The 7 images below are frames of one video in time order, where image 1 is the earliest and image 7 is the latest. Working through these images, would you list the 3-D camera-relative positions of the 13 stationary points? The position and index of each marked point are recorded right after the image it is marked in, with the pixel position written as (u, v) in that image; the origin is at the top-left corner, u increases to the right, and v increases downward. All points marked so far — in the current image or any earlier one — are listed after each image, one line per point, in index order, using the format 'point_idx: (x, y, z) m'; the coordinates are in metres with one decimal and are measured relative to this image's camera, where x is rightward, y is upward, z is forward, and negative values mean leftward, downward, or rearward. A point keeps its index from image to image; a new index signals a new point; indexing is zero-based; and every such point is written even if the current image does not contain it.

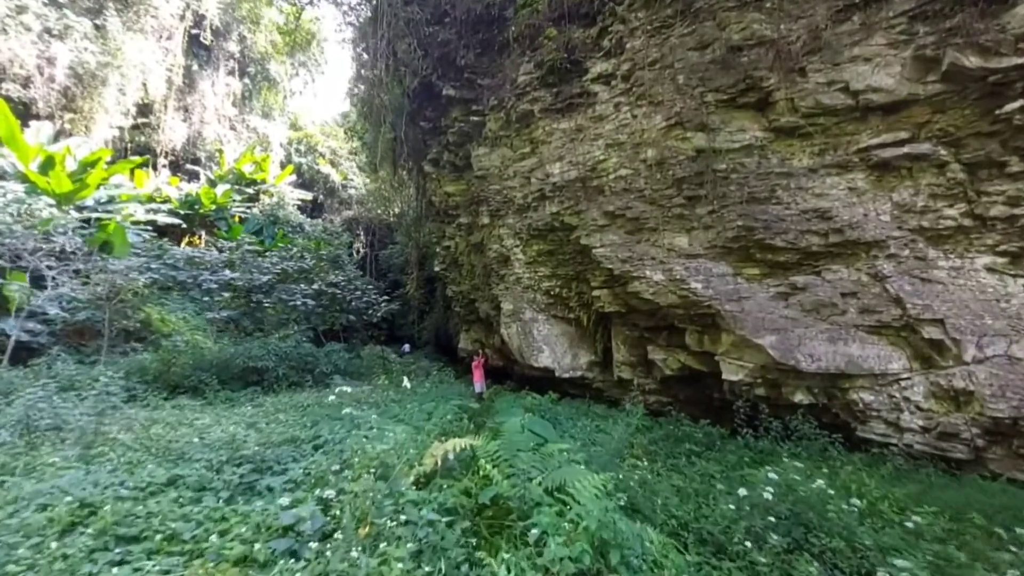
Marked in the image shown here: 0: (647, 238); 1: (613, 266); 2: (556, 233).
0: (+1.8, +0.7, +6.7) m
1: (+1.4, +0.3, +7.0) m
2: (+0.7, +0.9, +8.4) m
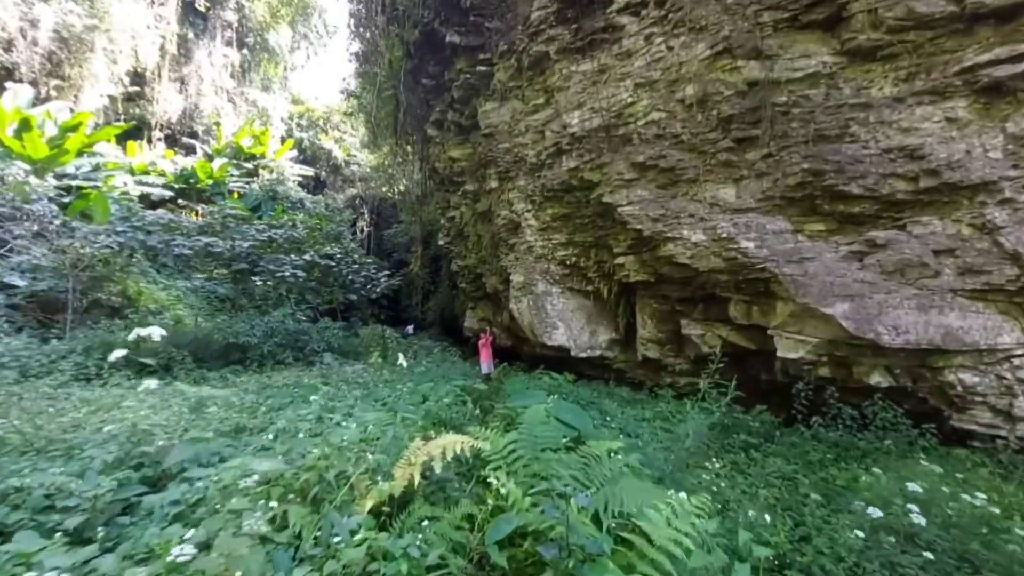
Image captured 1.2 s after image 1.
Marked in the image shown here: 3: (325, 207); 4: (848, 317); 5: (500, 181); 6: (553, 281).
0: (+1.9, +1.1, +5.7) m
1: (+1.5, +0.7, +6.0) m
2: (+0.9, +1.4, +7.4) m
3: (-5.7, +2.5, +16.0) m
4: (+3.0, -0.3, +4.6) m
5: (-0.2, +1.9, +9.0) m
6: (+0.6, +0.1, +8.1) m
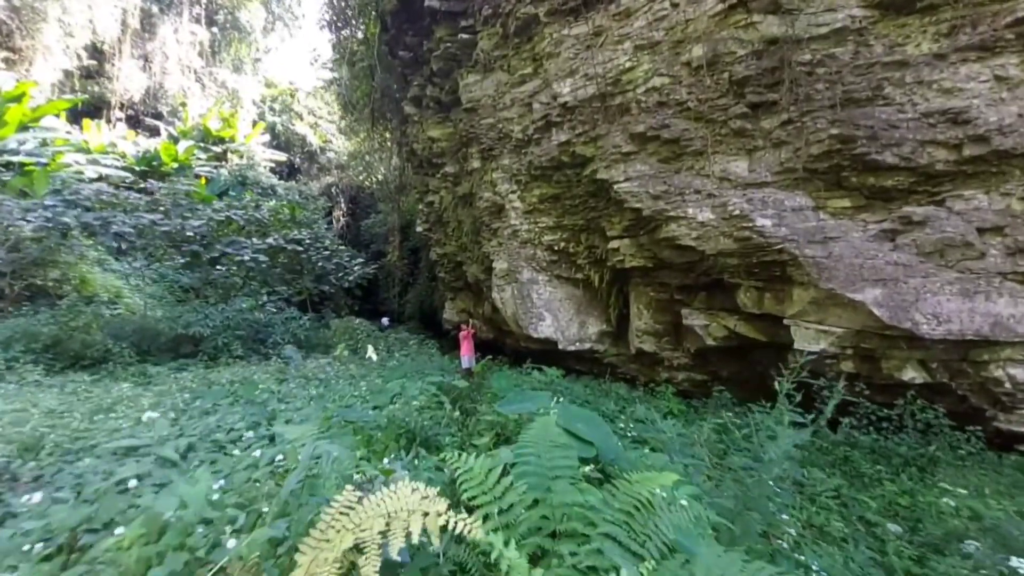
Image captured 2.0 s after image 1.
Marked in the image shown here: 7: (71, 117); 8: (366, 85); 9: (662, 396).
0: (+1.8, +1.2, +5.1) m
1: (+1.4, +0.9, +5.4) m
2: (+0.7, +1.5, +6.7) m
3: (-6.2, +2.8, +15.1) m
4: (+2.9, -0.1, +4.0) m
5: (-0.5, +2.1, +8.3) m
6: (+0.4, +0.3, +7.5) m
7: (-13.7, +5.3, +15.8) m
8: (-3.7, +5.2, +13.0) m
9: (+1.7, -1.2, +5.6) m
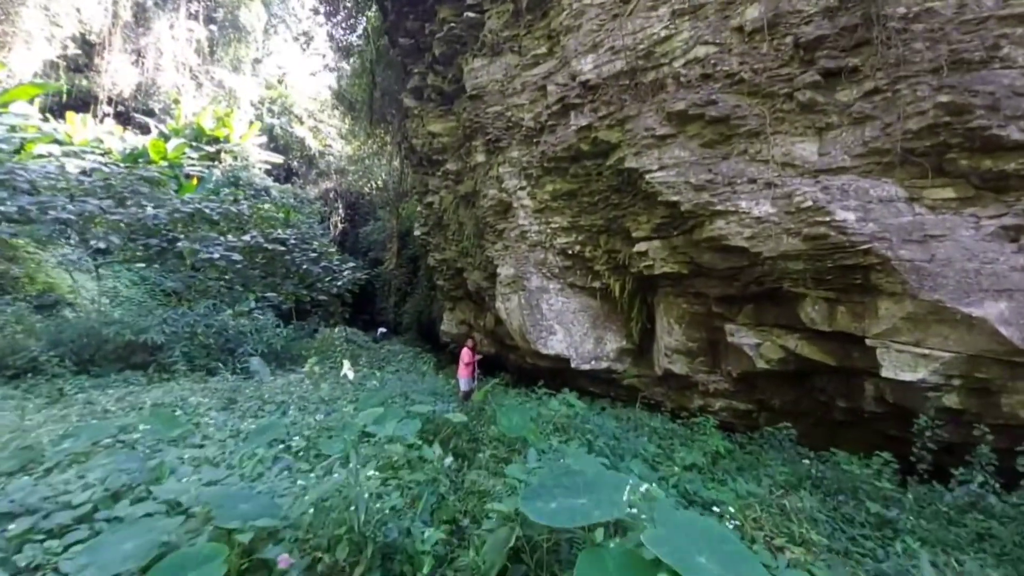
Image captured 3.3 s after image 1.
0: (+1.9, +1.1, +4.2) m
1: (+1.5, +0.8, +4.5) m
2: (+0.8, +1.4, +5.8) m
3: (-6.1, +2.6, +14.2) m
4: (+3.0, -0.2, +3.1) m
5: (-0.3, +2.0, +7.4) m
6: (+0.5, +0.2, +6.5) m
7: (-13.5, +5.3, +15.0) m
8: (-3.5, +5.0, +12.2) m
9: (+1.7, -1.3, +4.7) m
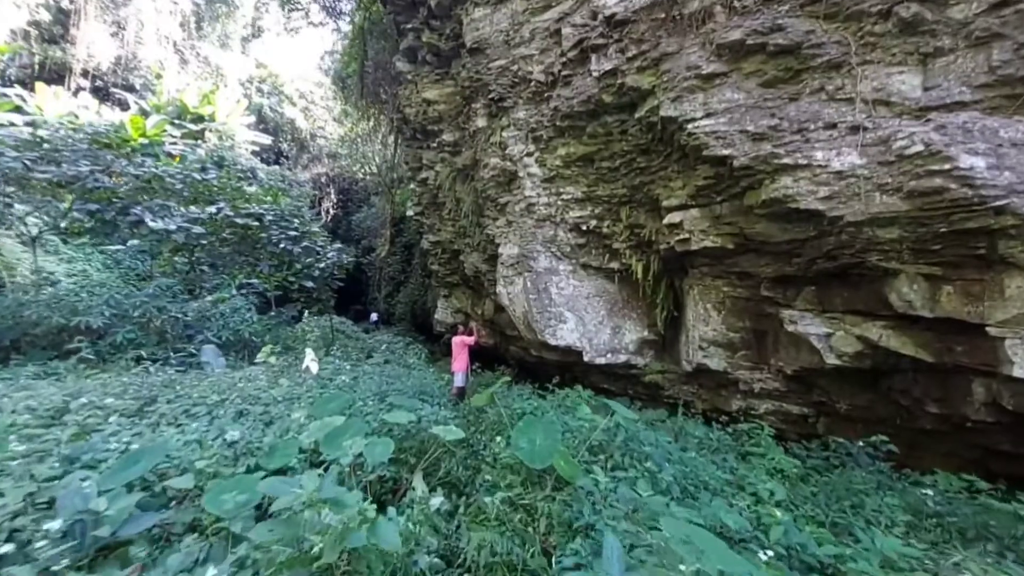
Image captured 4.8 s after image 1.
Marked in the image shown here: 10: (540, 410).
0: (+2.0, +1.3, +3.3) m
1: (+1.6, +1.0, +3.6) m
2: (+0.9, +1.6, +4.9) m
3: (-6.1, +3.0, +13.2) m
4: (+3.1, -0.1, +2.2) m
5: (-0.3, +2.2, +6.5) m
6: (+0.5, +0.4, +5.6) m
7: (-13.5, +5.7, +13.9) m
8: (-3.4, +5.3, +11.2) m
9: (+1.8, -1.1, +3.8) m
10: (+0.2, -0.9, +3.5) m
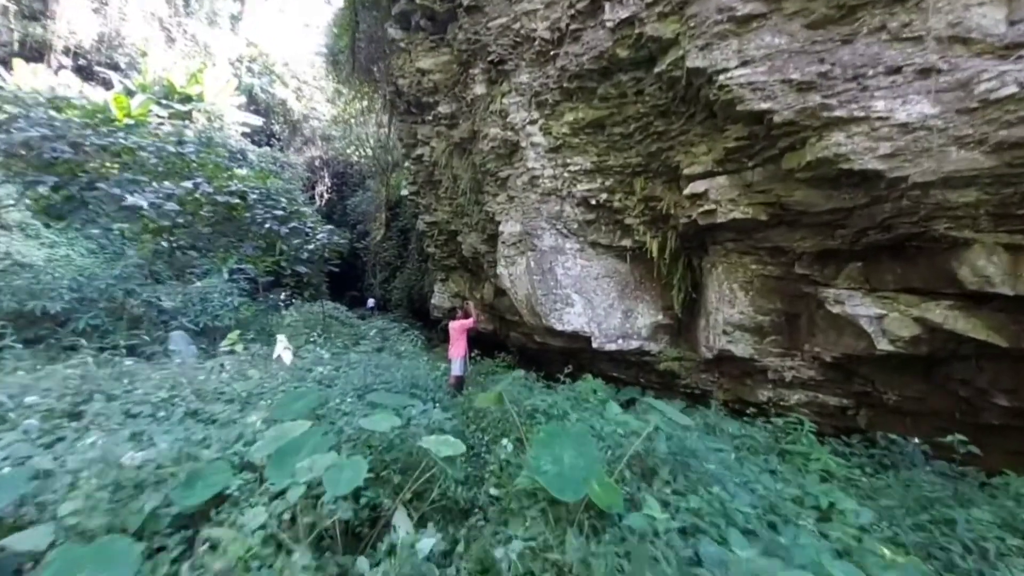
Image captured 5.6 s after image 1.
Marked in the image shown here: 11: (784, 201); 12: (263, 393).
0: (+2.0, +1.5, +2.8) m
1: (+1.6, +1.1, +3.1) m
2: (+0.9, +1.8, +4.4) m
3: (-6.1, +3.4, +12.6) m
4: (+3.1, 0.0, +1.7) m
5: (-0.3, +2.4, +6.0) m
6: (+0.6, +0.6, +5.2) m
7: (-13.5, +6.1, +13.2) m
8: (-3.4, +5.6, +10.6) m
9: (+1.8, -1.0, +3.4) m
10: (+0.2, -0.7, +3.1) m
11: (+1.9, +0.6, +3.4) m
12: (-1.2, -0.5, +2.6) m
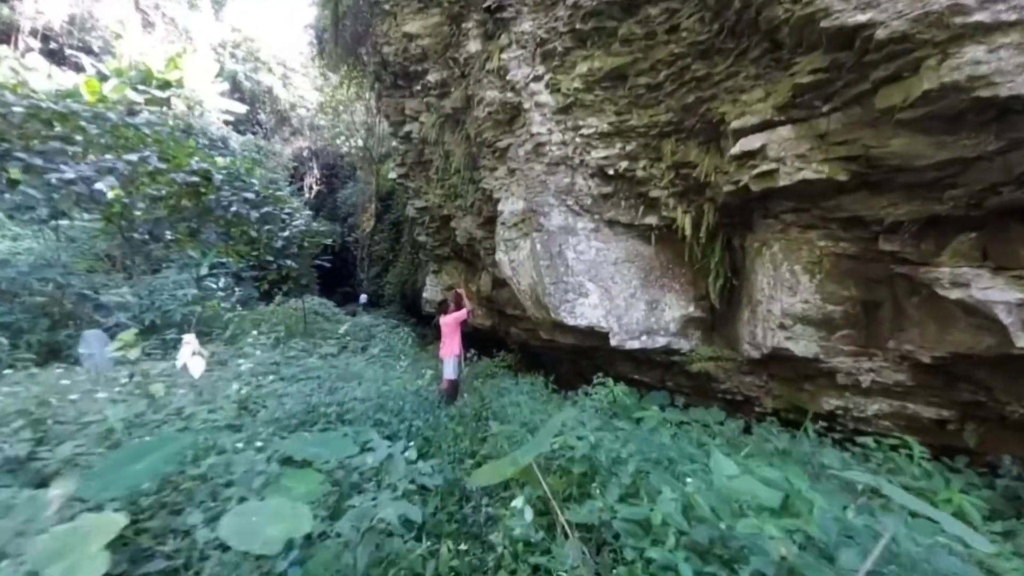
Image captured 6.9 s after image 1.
0: (+2.1, +1.6, +2.0) m
1: (+1.6, +1.2, +2.3) m
2: (+0.9, +1.9, +3.6) m
3: (-6.2, +3.5, +11.7) m
4: (+3.2, +0.1, +0.9) m
5: (-0.3, +2.5, +5.1) m
6: (+0.6, +0.7, +4.3) m
7: (-13.6, +6.2, +12.2) m
8: (-3.5, +5.8, +9.7) m
9: (+1.9, -0.9, +2.6) m
10: (+0.3, -0.6, +2.3) m
11: (+1.9, +0.7, +2.6) m
12: (-1.2, -0.4, +1.8) m
